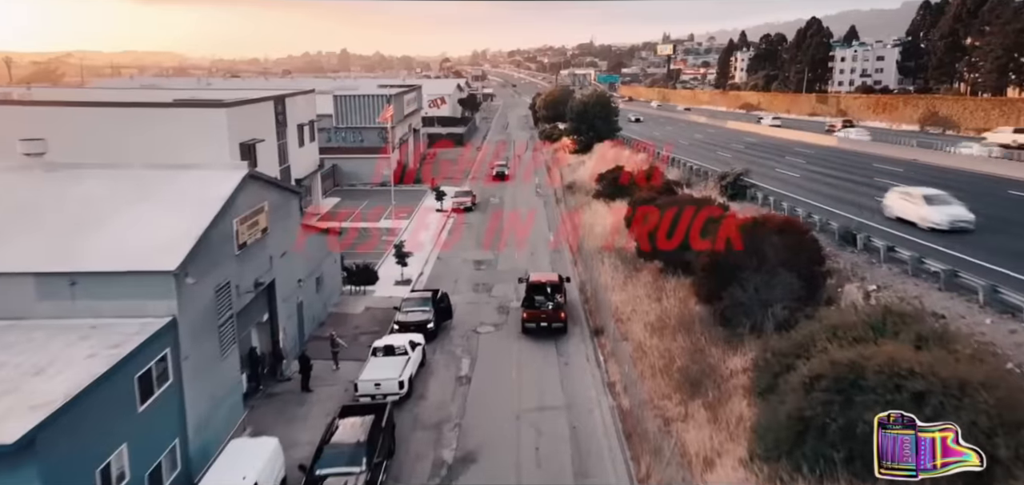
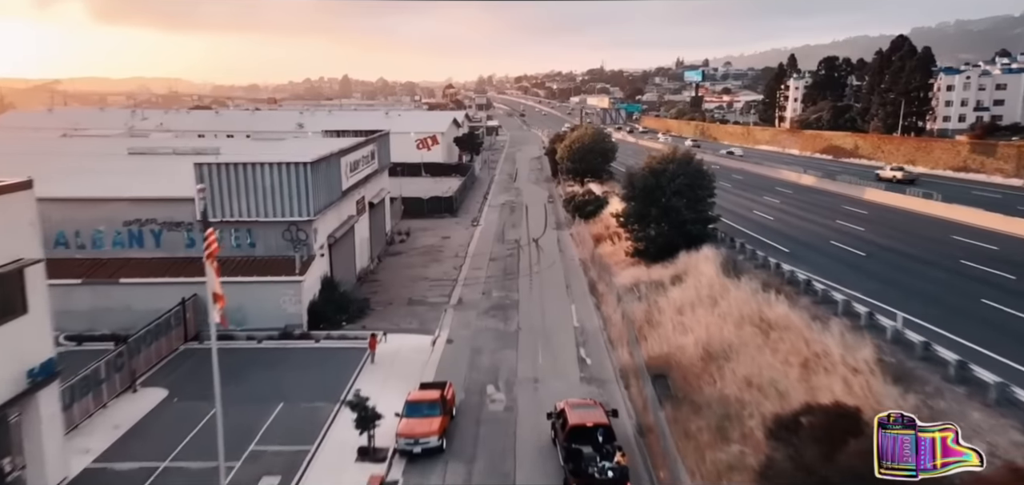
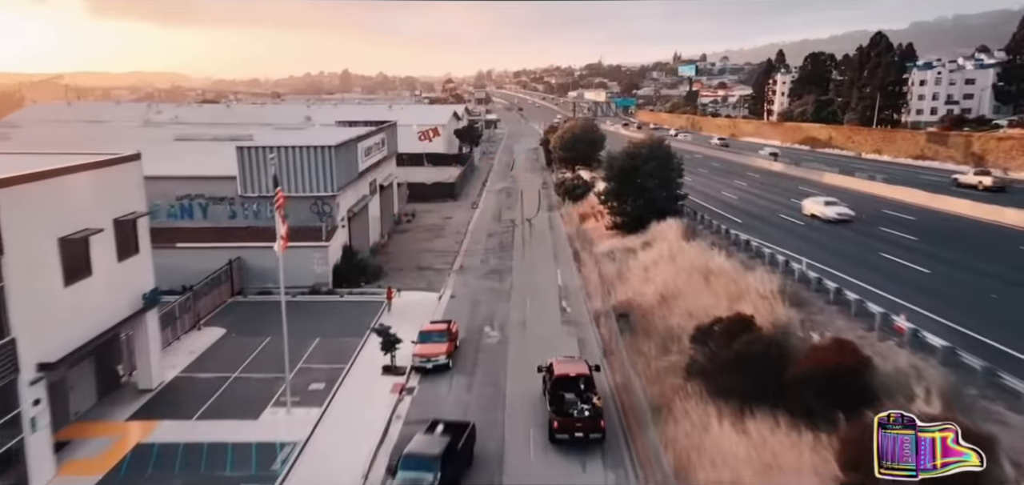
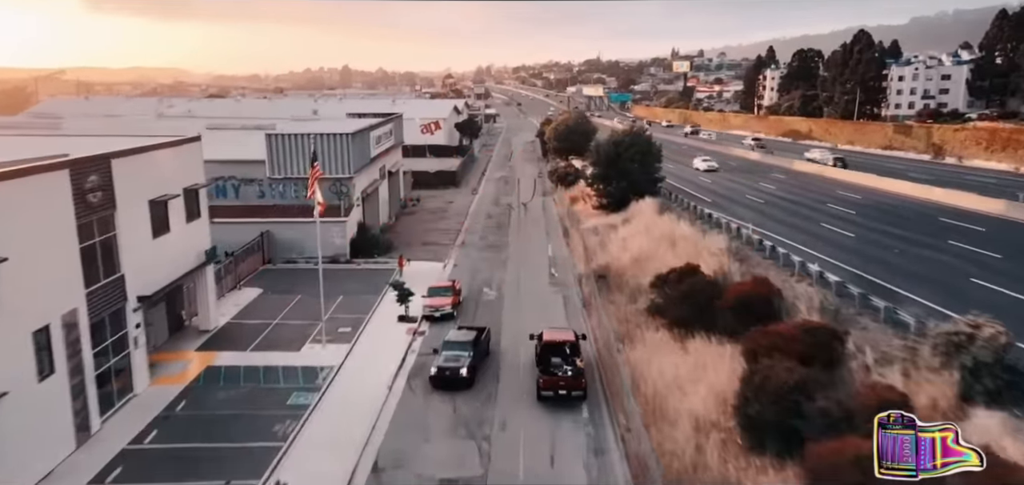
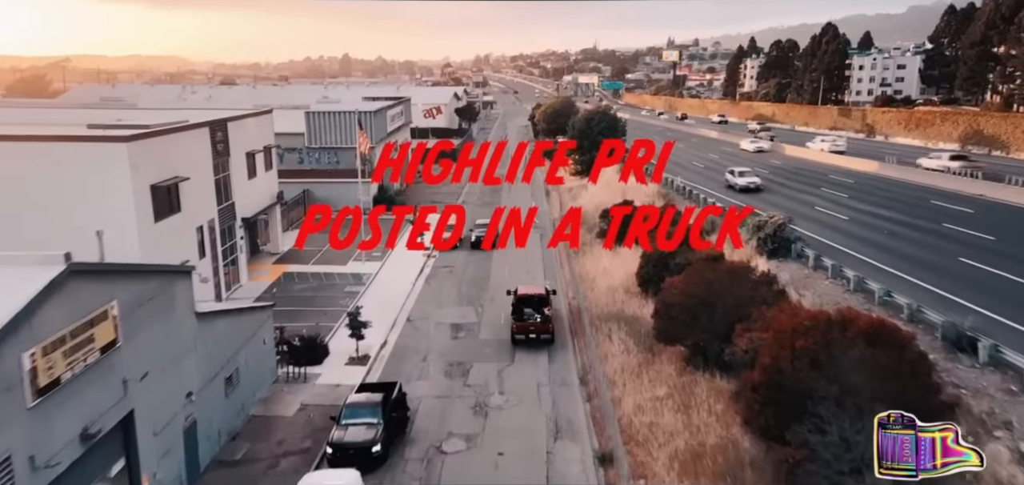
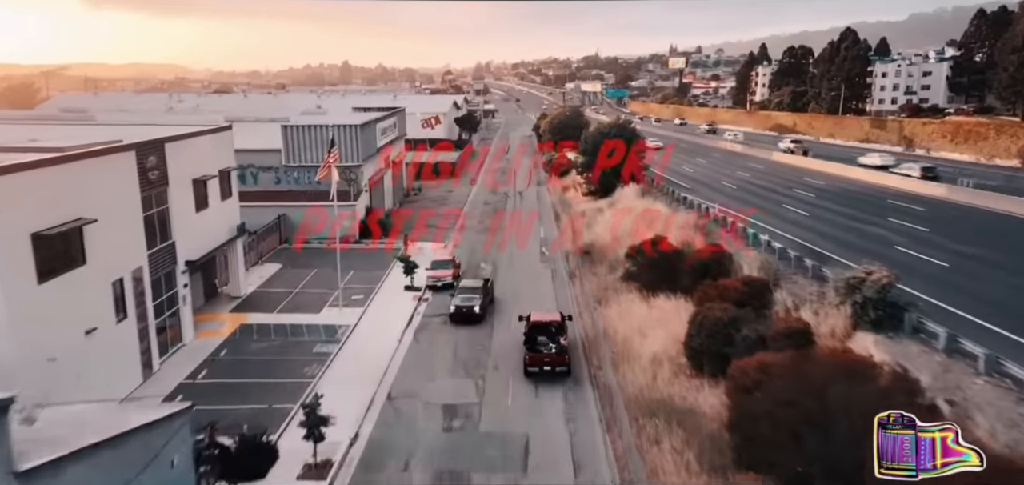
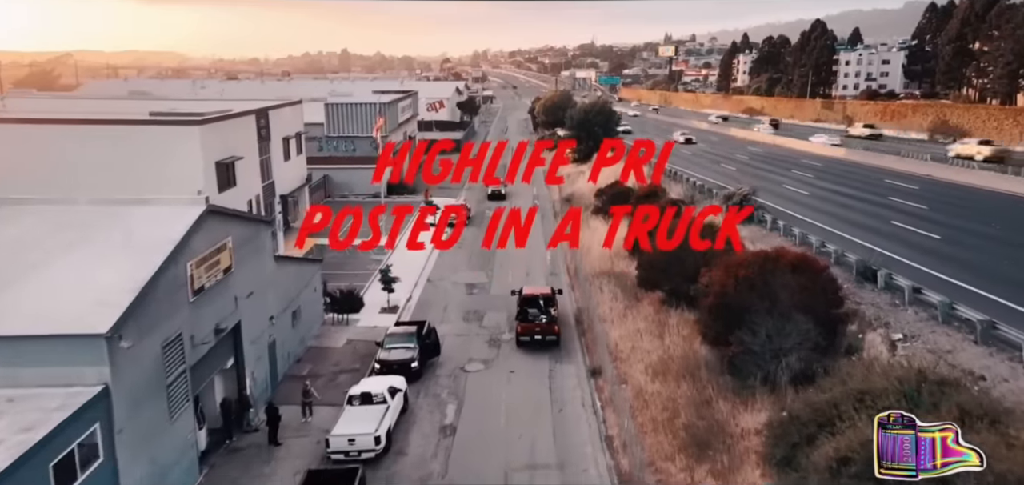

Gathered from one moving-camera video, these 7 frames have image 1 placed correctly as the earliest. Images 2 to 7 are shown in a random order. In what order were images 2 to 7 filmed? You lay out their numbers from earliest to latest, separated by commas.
7, 5, 6, 4, 3, 2
